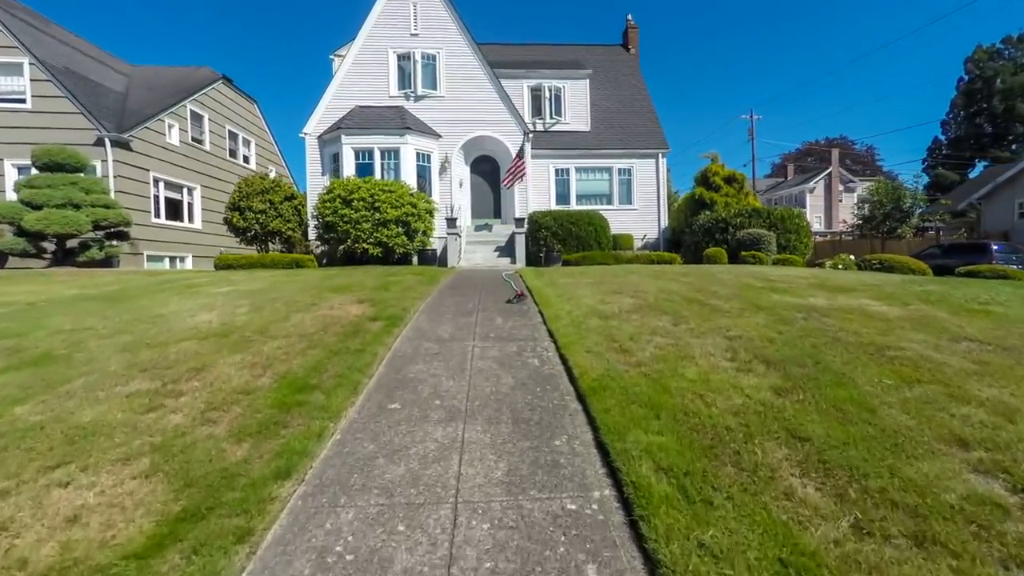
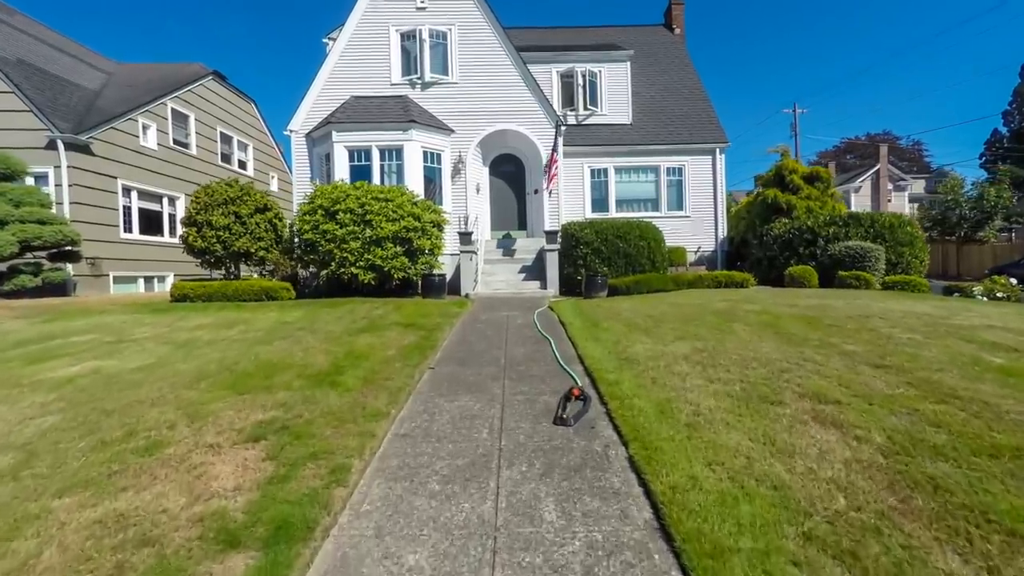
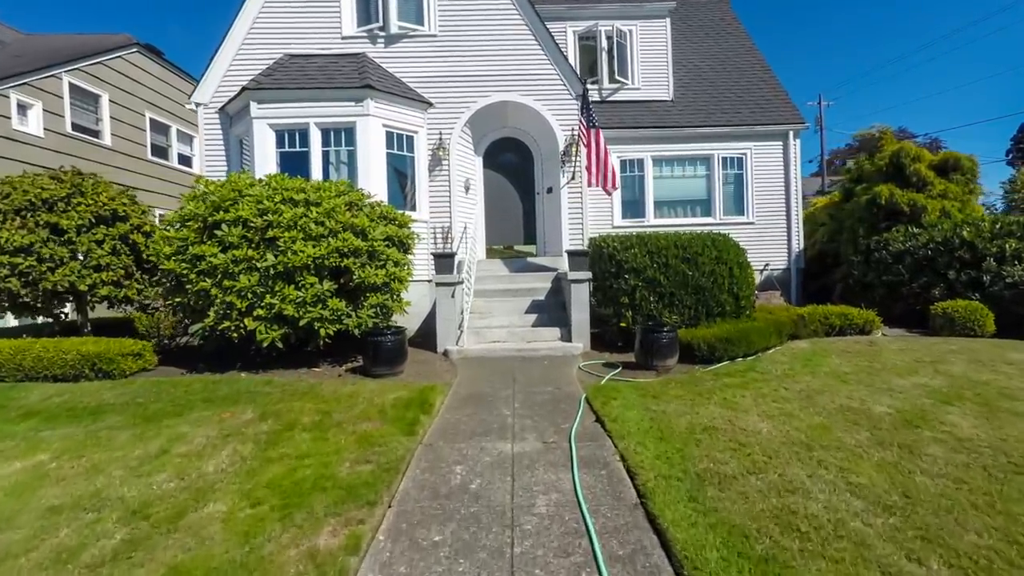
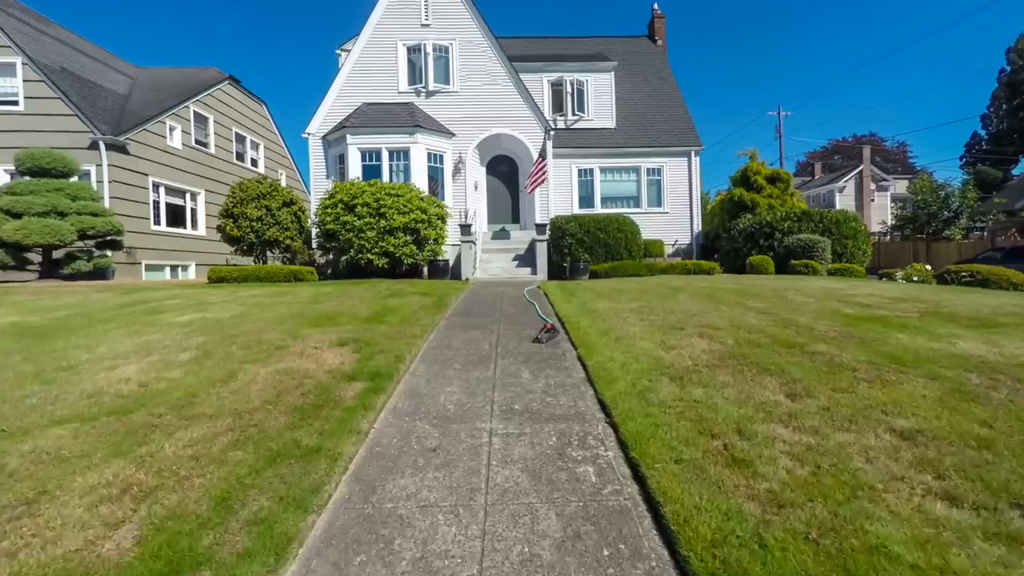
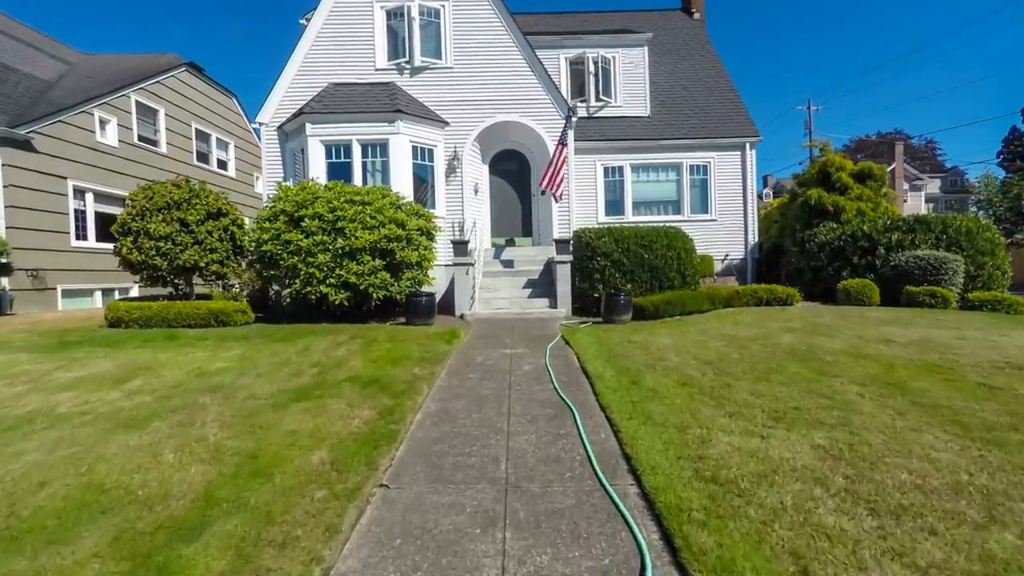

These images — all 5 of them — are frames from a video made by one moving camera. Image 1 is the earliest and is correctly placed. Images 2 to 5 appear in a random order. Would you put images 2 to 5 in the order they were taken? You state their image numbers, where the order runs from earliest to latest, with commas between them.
4, 2, 5, 3
